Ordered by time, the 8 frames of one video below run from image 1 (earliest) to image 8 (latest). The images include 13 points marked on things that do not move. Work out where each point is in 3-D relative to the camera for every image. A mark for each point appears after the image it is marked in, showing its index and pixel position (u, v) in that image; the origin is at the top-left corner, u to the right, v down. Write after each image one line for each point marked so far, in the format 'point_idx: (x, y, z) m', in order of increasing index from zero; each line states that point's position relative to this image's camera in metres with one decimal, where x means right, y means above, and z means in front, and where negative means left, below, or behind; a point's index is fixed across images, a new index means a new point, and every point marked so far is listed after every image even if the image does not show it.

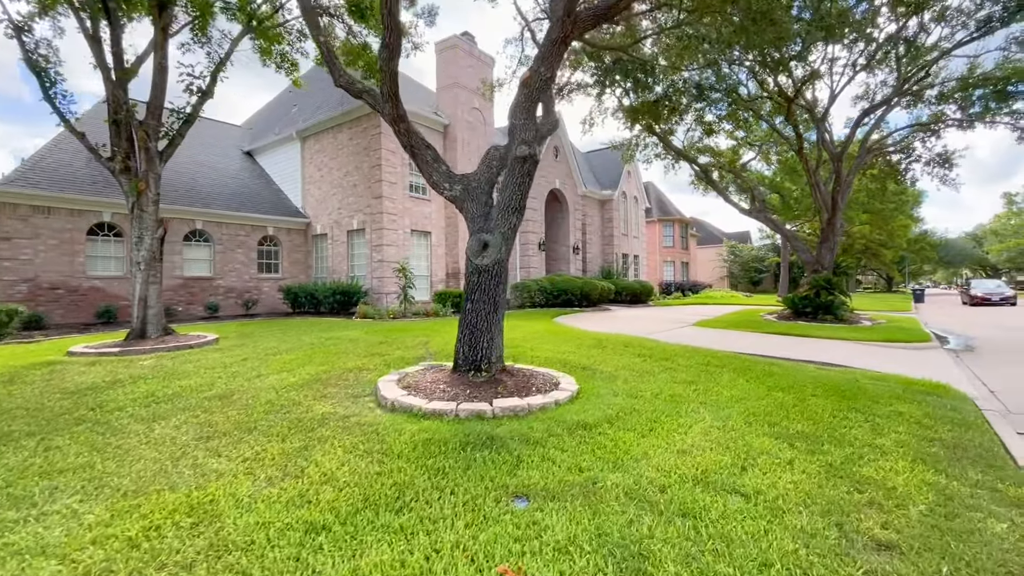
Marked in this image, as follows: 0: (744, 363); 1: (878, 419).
0: (+3.0, -1.0, +6.0) m
1: (+3.1, -1.1, +4.0) m
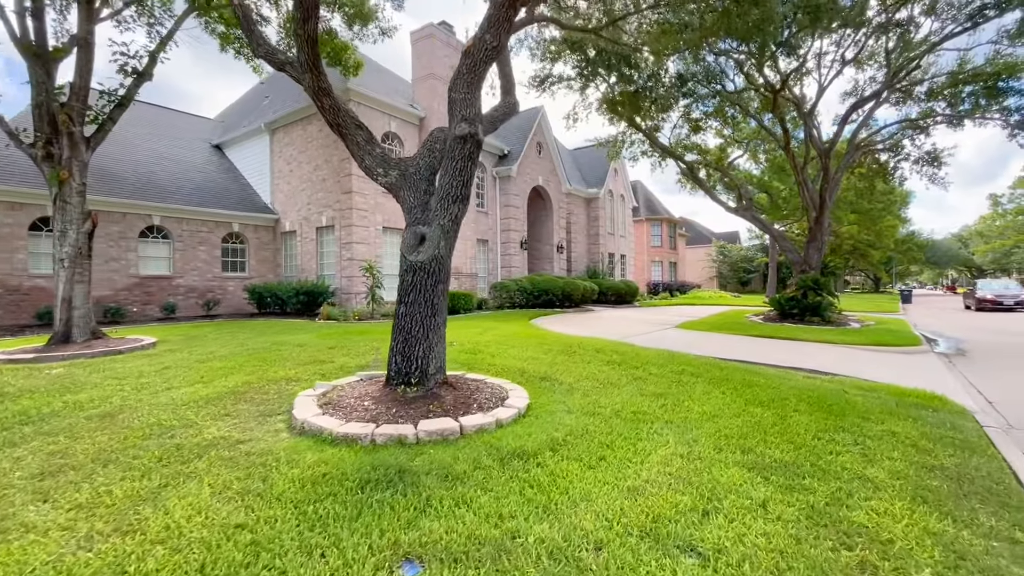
0: (+2.4, -1.0, +5.5) m
1: (+2.6, -1.1, +3.4) m
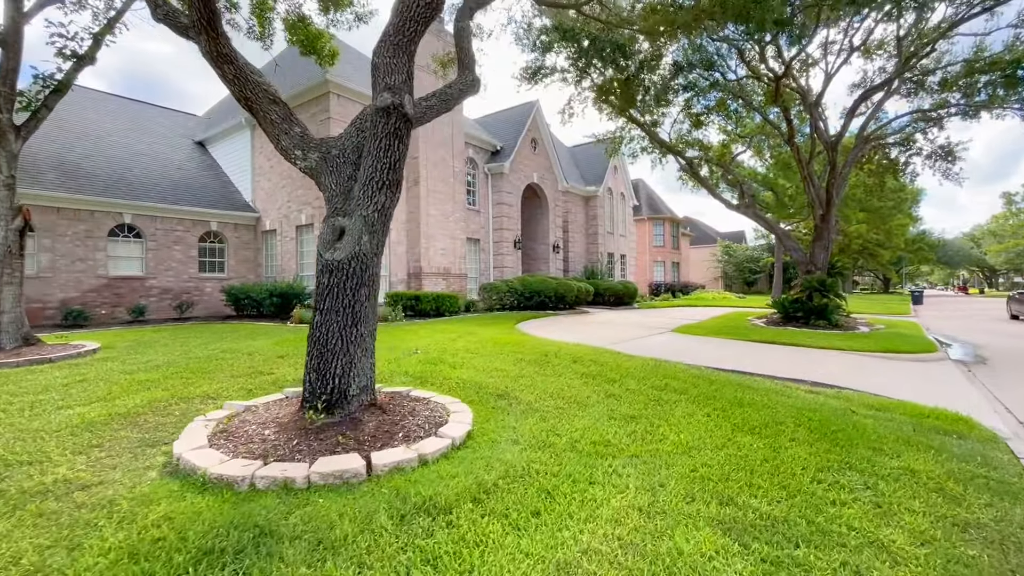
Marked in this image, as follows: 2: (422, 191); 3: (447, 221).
0: (+2.0, -1.0, +4.8) m
1: (+2.2, -1.1, +2.7) m
2: (-2.6, +2.8, +13.8) m
3: (-2.0, +2.1, +14.6) m
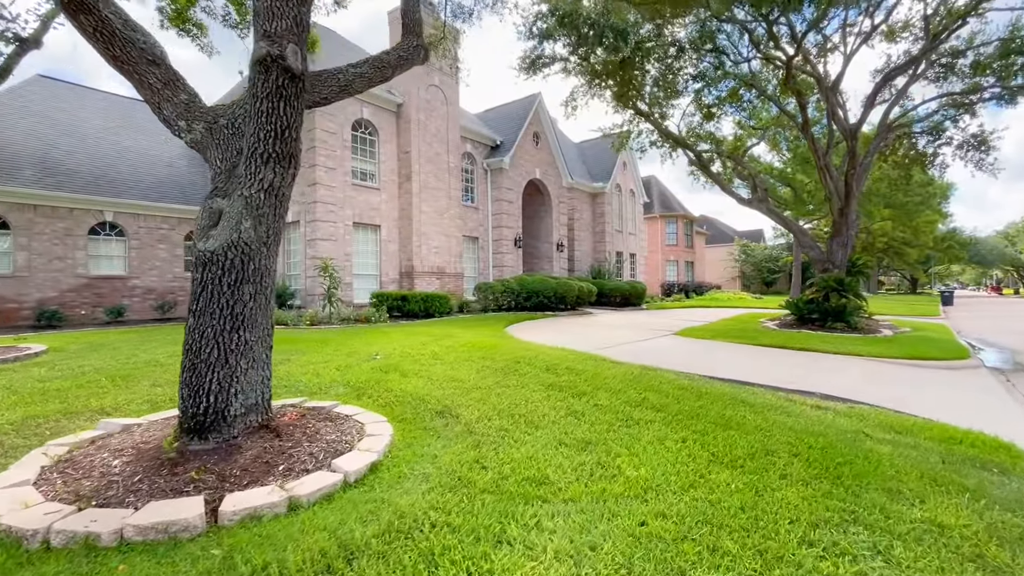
0: (+1.6, -1.0, +4.1) m
1: (+1.7, -1.1, +2.0) m
2: (-2.7, +2.8, +13.3) m
3: (-2.1, +2.1, +14.0) m
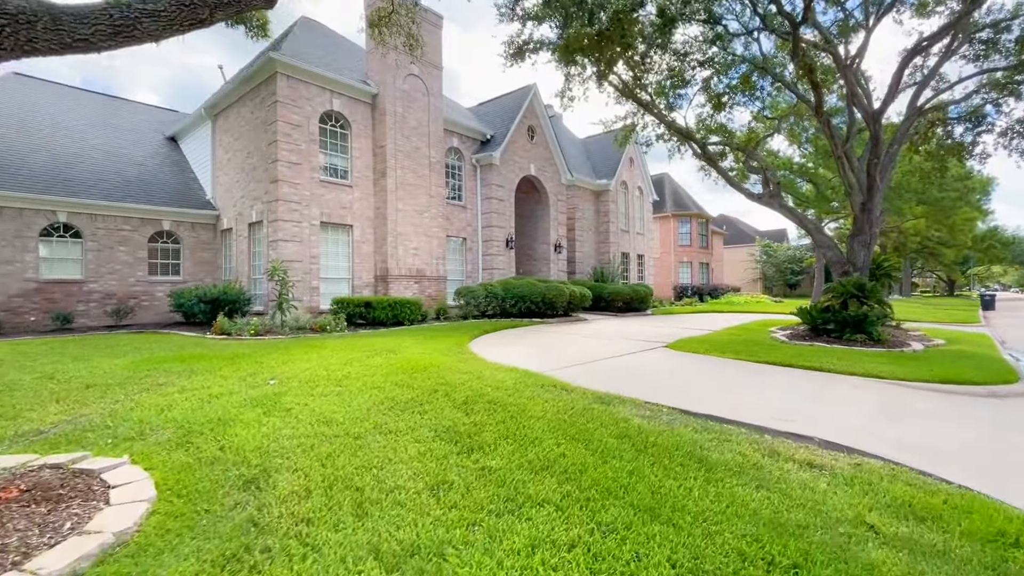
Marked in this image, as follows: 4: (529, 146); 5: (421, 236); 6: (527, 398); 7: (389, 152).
0: (+0.8, -1.1, +3.0) m
1: (+0.7, -1.2, +0.9) m
2: (-3.2, +2.7, +12.3) m
3: (-2.5, +2.0, +13.1) m
4: (+0.6, +5.0, +16.6) m
5: (-2.5, +1.4, +13.0) m
6: (+0.1, -1.0, +4.3) m
7: (-3.2, +3.5, +12.3) m
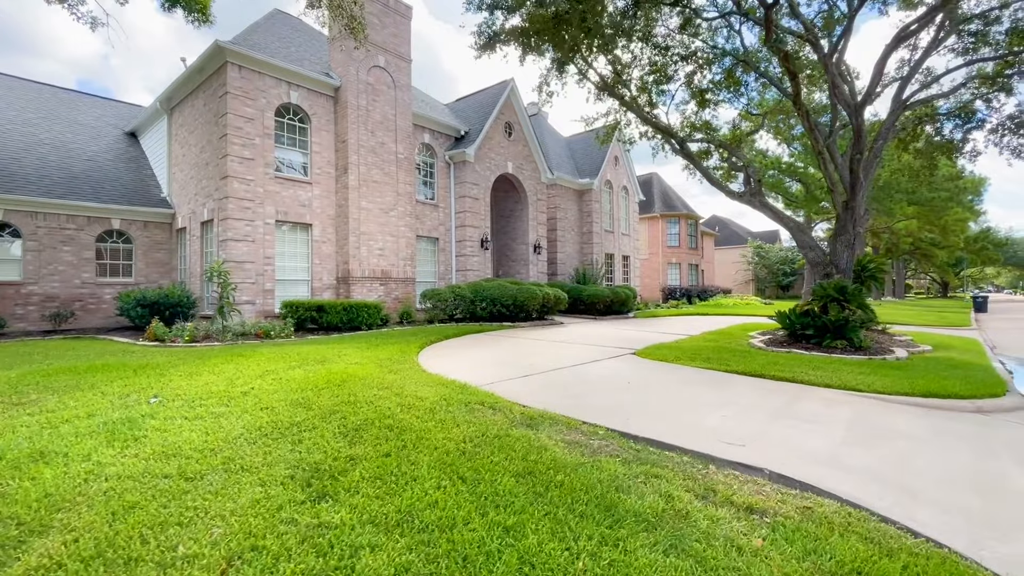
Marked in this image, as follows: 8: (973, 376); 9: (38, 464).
0: (0.0, -1.1, +2.4) m
1: (0.0, -1.2, +0.3) m
2: (-3.9, +2.7, +11.7) m
3: (-3.3, +1.9, +12.5) m
4: (-0.2, +4.9, +16.0) m
5: (-3.3, +1.4, +12.4) m
6: (-0.6, -1.0, +3.8) m
7: (-4.0, +3.5, +11.7) m
8: (+6.2, -1.2, +6.4) m
9: (-2.7, -1.0, +2.8) m
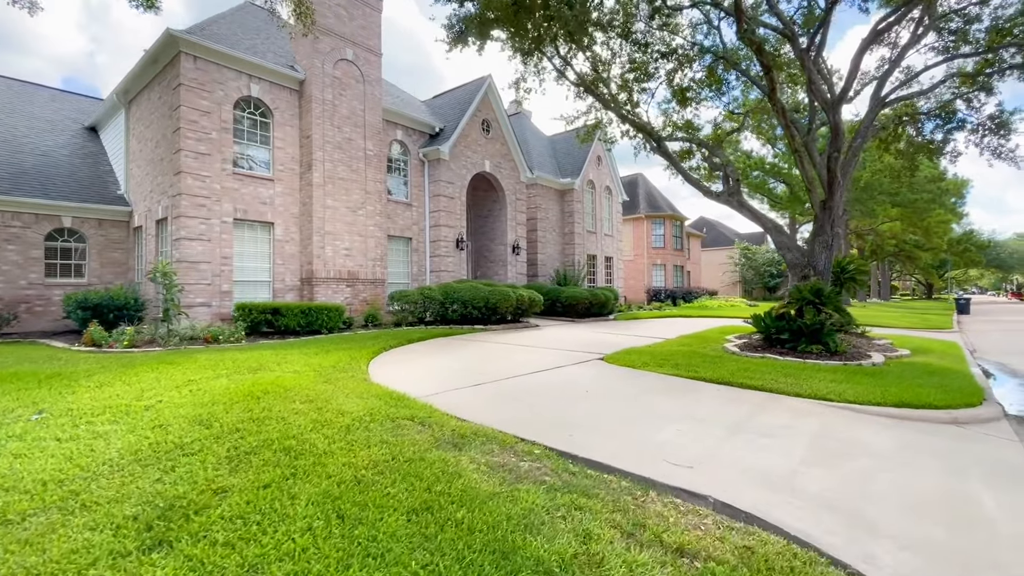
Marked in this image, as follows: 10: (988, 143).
0: (-0.5, -1.1, +2.0) m
1: (-0.5, -1.2, -0.1) m
2: (-4.6, +2.6, +11.3) m
3: (-4.0, +1.9, +12.0) m
4: (-0.9, +4.8, +15.6) m
5: (-4.0, +1.3, +12.0) m
6: (-1.1, -1.1, +3.3) m
7: (-4.7, +3.4, +11.3) m
8: (+5.6, -1.2, +6.1) m
9: (-3.3, -1.0, +2.3) m
10: (+11.2, +3.5, +11.1) m
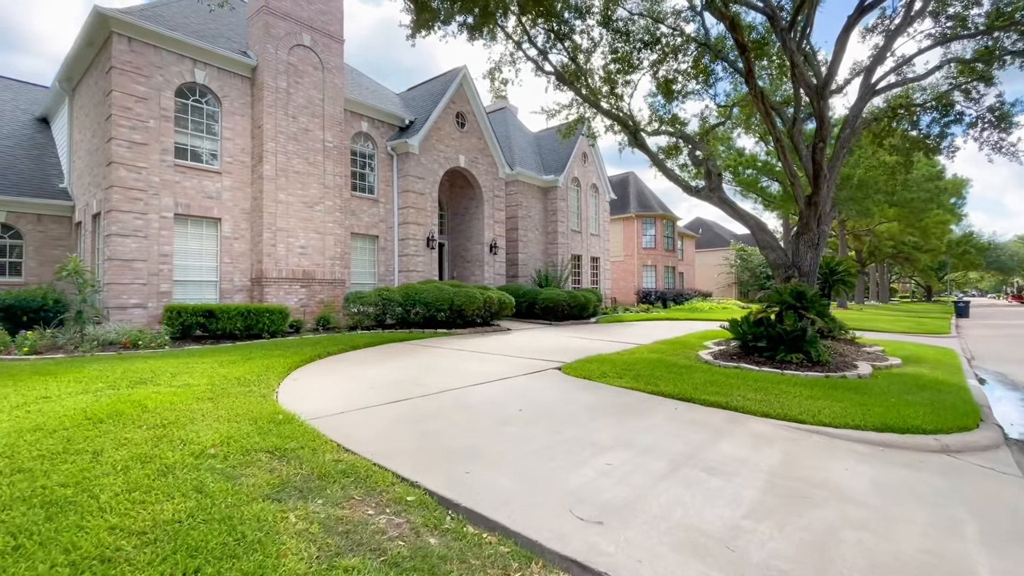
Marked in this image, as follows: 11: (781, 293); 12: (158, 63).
0: (-1.3, -1.1, +1.2) m
1: (-1.2, -1.3, -0.9) m
2: (-5.4, +2.6, +10.5) m
3: (-4.7, +1.8, +11.3) m
4: (-1.7, +4.8, +14.9) m
5: (-4.7, +1.3, +11.2) m
6: (-1.9, -1.1, +2.6) m
7: (-5.4, +3.4, +10.5) m
8: (+4.9, -1.3, +5.3) m
9: (-4.0, -1.0, +1.6) m
10: (+10.4, +3.4, +10.4) m
11: (+4.4, -0.1, +7.8) m
12: (-7.1, +4.5, +9.4) m
